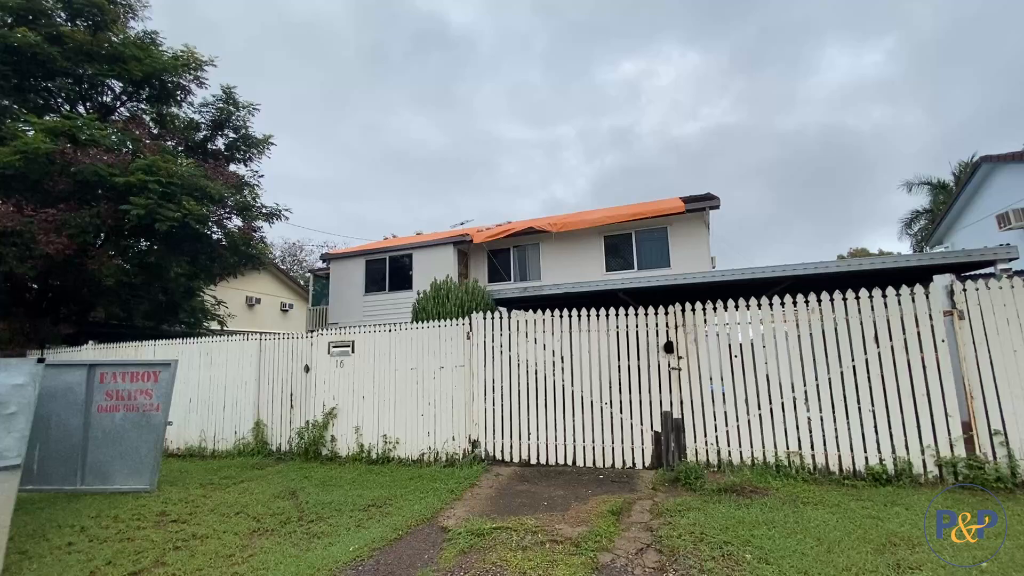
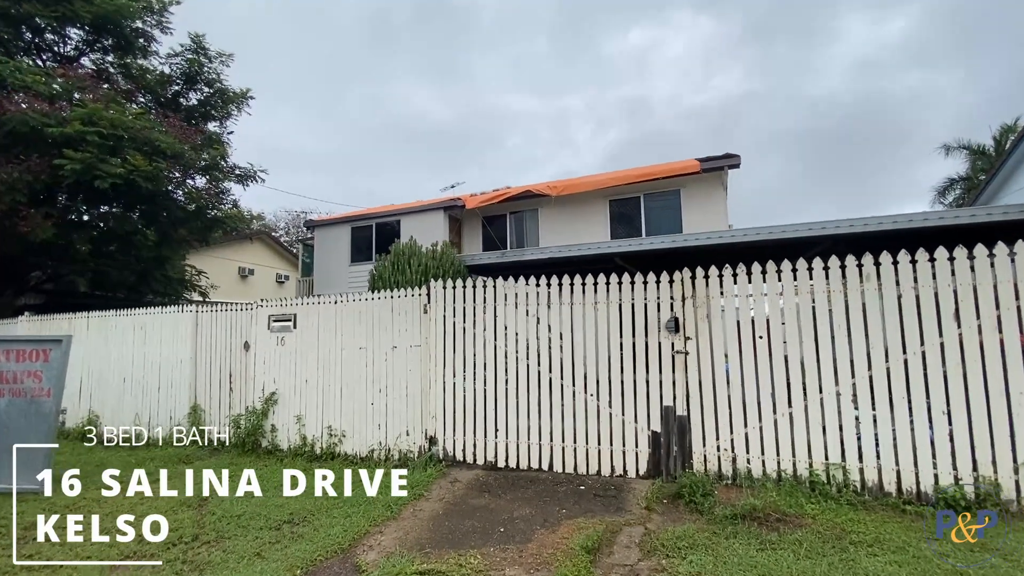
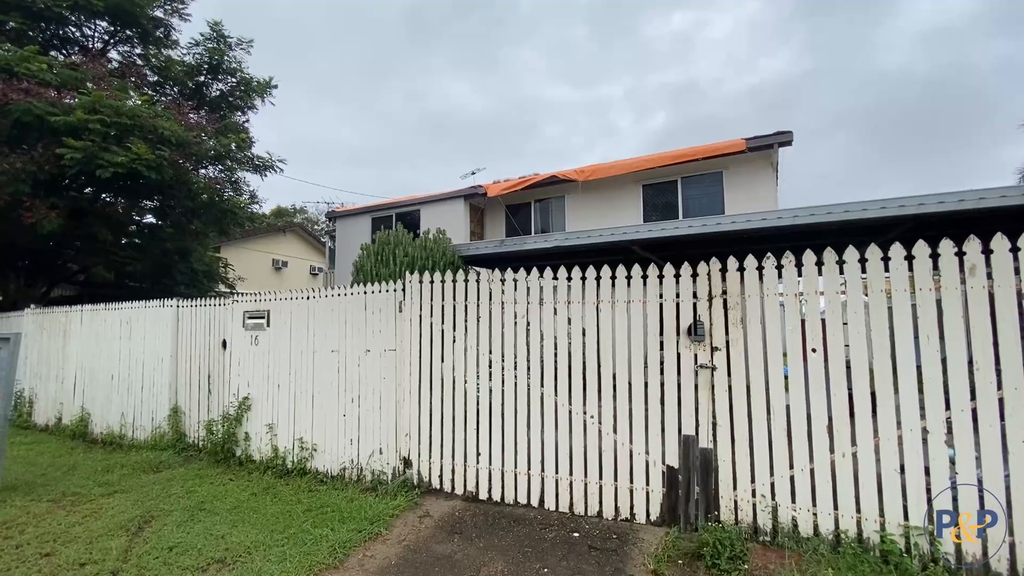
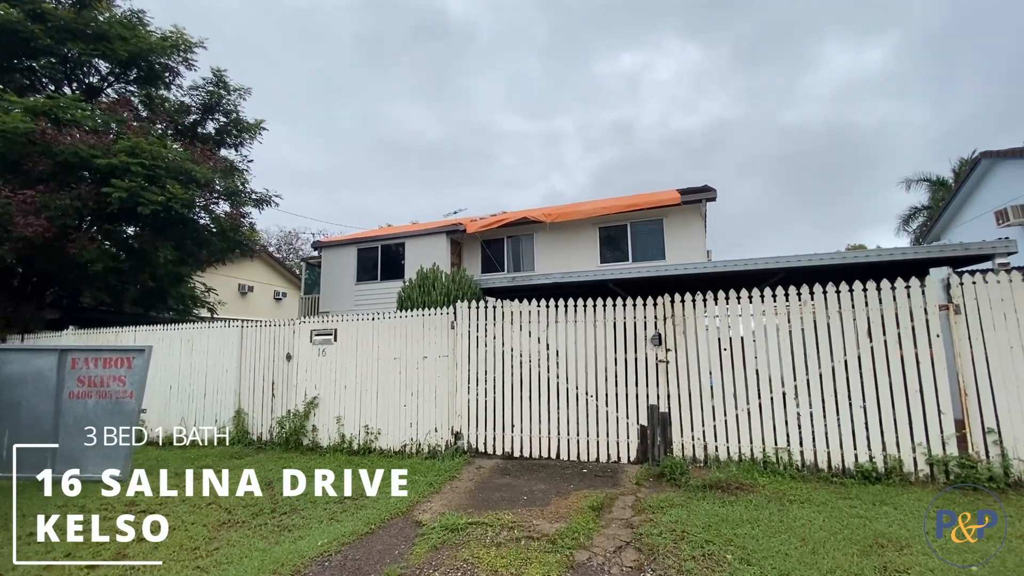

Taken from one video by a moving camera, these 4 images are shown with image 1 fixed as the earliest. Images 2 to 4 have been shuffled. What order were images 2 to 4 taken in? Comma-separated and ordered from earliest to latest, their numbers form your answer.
4, 2, 3
